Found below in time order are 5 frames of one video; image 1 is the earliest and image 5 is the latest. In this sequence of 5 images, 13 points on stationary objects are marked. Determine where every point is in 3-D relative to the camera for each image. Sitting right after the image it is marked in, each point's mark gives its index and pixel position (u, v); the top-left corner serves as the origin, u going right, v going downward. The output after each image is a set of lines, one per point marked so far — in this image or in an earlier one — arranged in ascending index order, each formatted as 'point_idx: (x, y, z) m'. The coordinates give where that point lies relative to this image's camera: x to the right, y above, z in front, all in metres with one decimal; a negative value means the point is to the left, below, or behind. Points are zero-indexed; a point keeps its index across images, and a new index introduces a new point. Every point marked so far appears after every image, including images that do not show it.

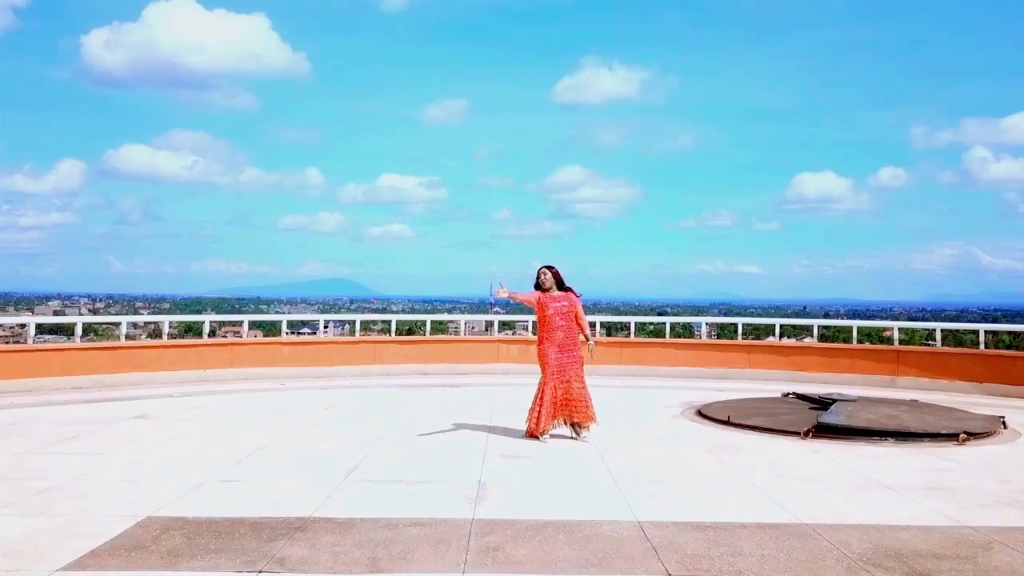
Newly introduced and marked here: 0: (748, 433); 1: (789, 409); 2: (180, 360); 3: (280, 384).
0: (+2.3, -1.4, +7.3) m
1: (+3.0, -1.3, +8.2) m
2: (-4.8, -1.0, +10.8) m
3: (-3.3, -1.4, +10.8) m
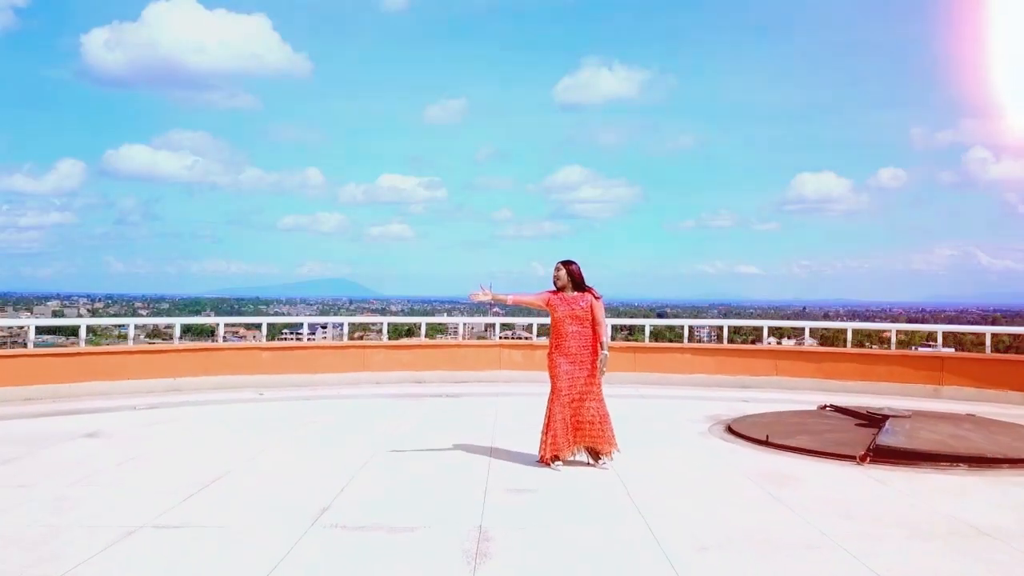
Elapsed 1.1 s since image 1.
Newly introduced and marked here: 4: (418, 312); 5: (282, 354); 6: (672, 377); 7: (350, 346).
0: (+2.3, -1.4, +6.3) m
1: (+3.1, -1.3, +7.2) m
2: (-4.8, -1.0, +9.8) m
3: (-3.3, -1.4, +9.7) m
4: (-1.4, -0.4, +11.2) m
5: (-3.2, -0.9, +10.5) m
6: (+2.3, -1.3, +10.9) m
7: (-2.3, -0.8, +10.8) m
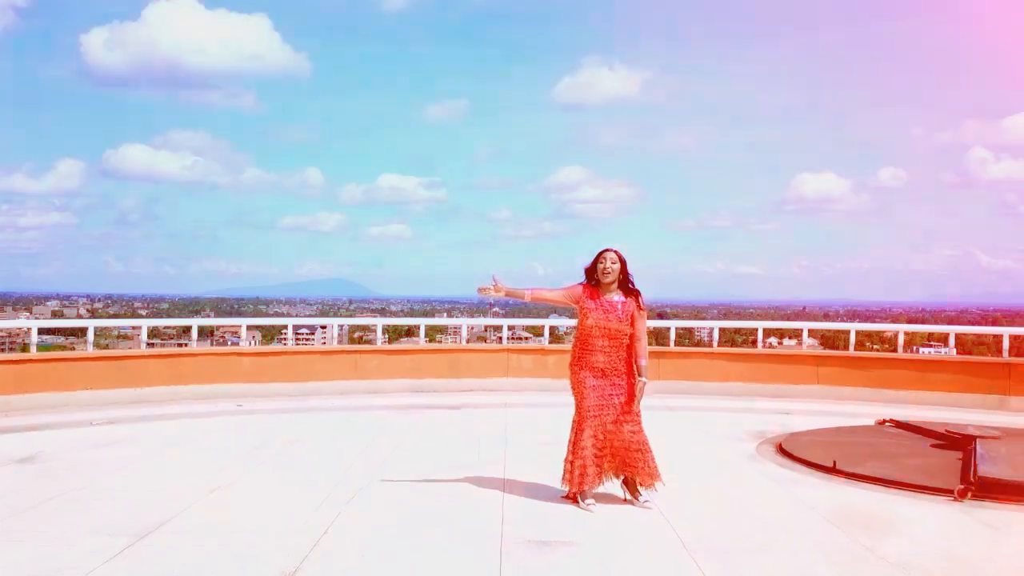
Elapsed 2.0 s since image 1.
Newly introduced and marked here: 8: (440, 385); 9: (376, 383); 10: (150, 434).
0: (+2.5, -1.4, +5.2) m
1: (+3.2, -1.3, +6.1) m
2: (-4.6, -1.0, +8.7) m
3: (-3.2, -1.4, +8.6) m
4: (-1.3, -0.3, +10.1) m
5: (-3.1, -0.9, +9.4) m
6: (+2.4, -1.3, +9.8) m
7: (-2.2, -0.8, +9.7) m
8: (-0.9, -1.3, +9.9) m
9: (-1.8, -1.2, +9.8) m
10: (-3.5, -1.4, +7.2) m
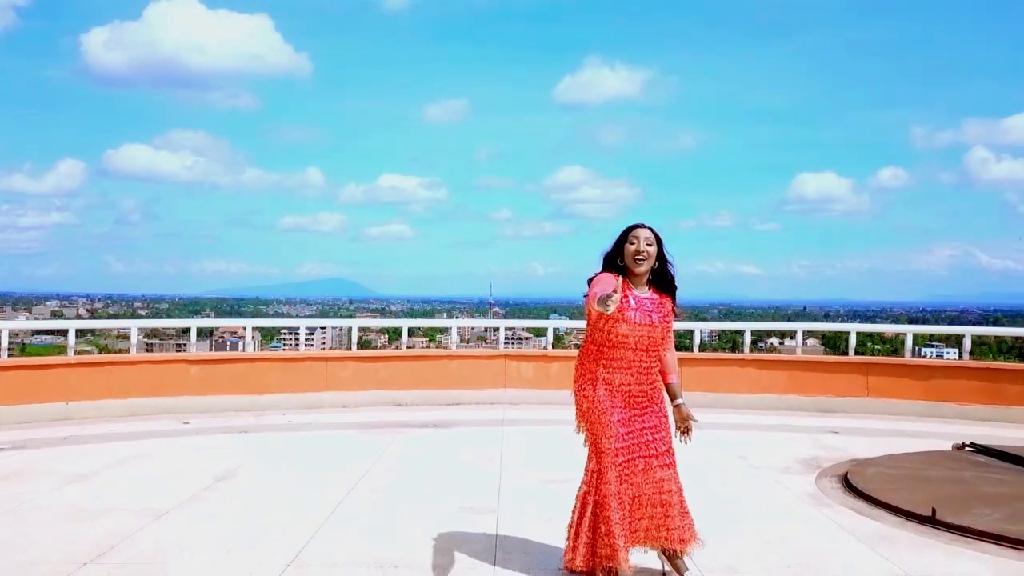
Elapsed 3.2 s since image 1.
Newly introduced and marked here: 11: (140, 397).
0: (+2.4, -1.3, +3.8) m
1: (+3.2, -1.3, +4.7) m
2: (-4.7, -1.0, +7.4) m
3: (-3.2, -1.3, +7.3) m
4: (-1.3, -0.3, +8.8) m
5: (-3.1, -0.8, +8.1) m
6: (+2.4, -1.2, +8.4) m
7: (-2.2, -0.8, +8.4) m
8: (-1.0, -1.2, +8.5) m
9: (-1.8, -1.2, +8.4) m
10: (-3.5, -1.3, +5.9) m
11: (-3.7, -1.1, +7.8) m
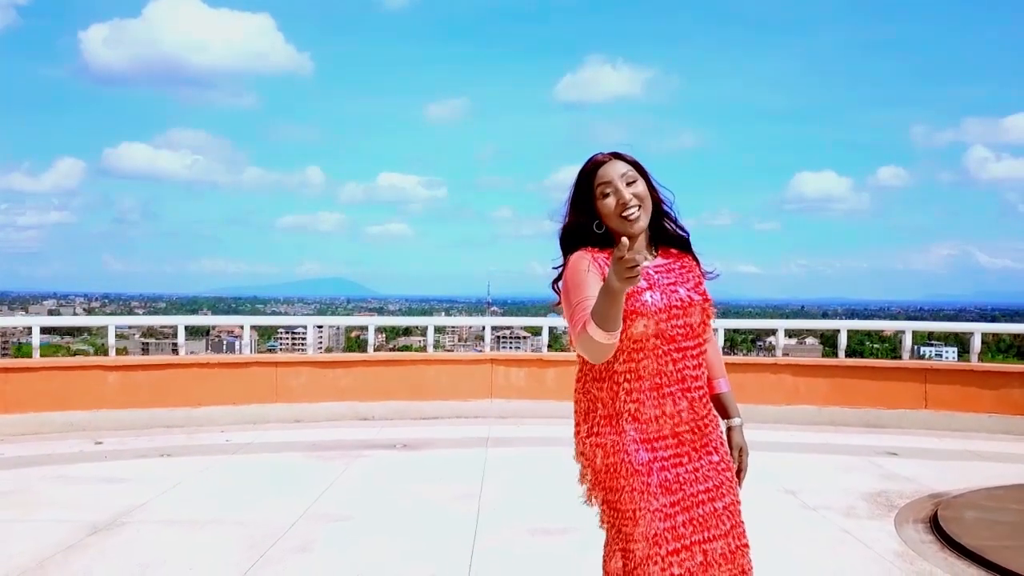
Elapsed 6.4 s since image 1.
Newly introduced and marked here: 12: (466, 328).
0: (+2.3, -1.3, +2.5) m
1: (+3.1, -1.2, +3.4) m
2: (-4.8, -0.9, +6.0) m
3: (-3.3, -1.2, +5.9) m
4: (-1.4, -0.2, +7.4) m
5: (-3.2, -0.8, +6.7) m
6: (+2.3, -1.1, +7.1) m
7: (-2.3, -0.7, +7.0) m
8: (-1.1, -1.1, +7.2) m
9: (-1.9, -1.1, +7.1) m
10: (-3.6, -1.3, +4.6) m
11: (-3.8, -1.0, +6.5) m
12: (-0.6, -0.4, +7.4) m
